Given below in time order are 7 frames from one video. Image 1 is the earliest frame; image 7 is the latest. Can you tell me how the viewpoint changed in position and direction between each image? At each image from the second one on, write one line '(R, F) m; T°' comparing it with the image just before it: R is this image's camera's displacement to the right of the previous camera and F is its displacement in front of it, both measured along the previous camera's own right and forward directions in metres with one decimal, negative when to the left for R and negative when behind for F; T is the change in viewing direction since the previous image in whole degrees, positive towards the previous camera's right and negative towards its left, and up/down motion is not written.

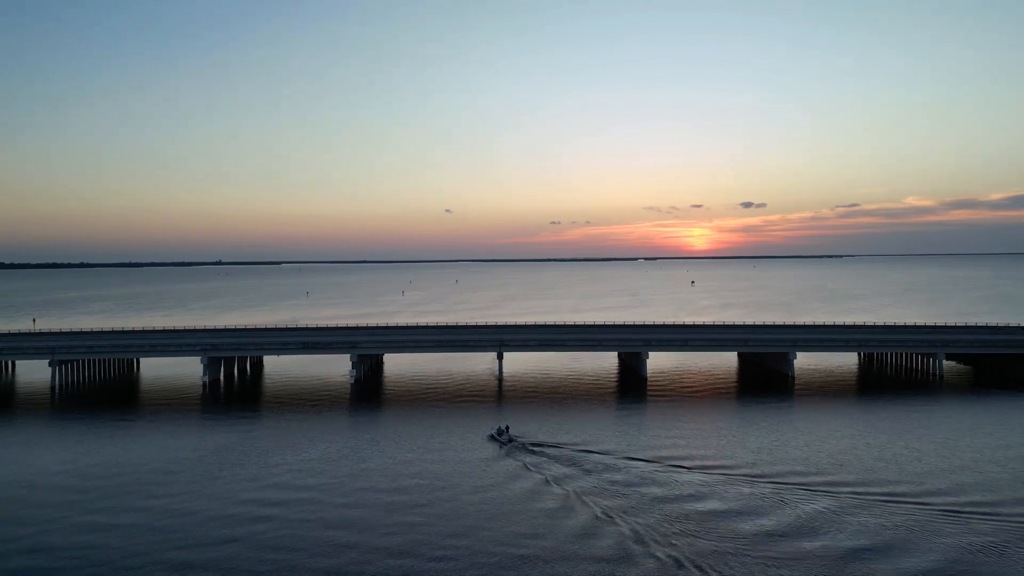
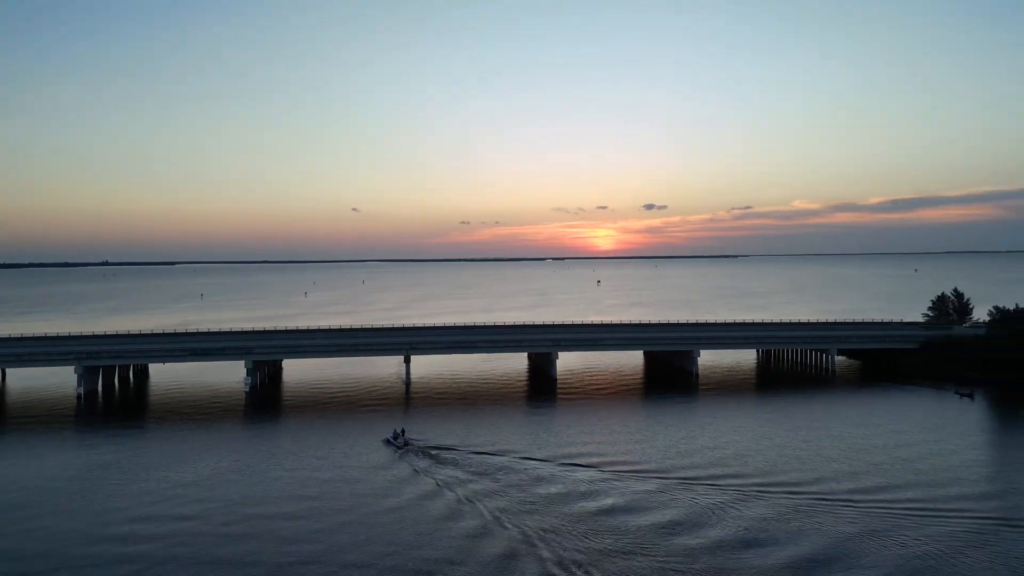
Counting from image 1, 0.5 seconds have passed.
(+0.2, +1.0) m; +8°
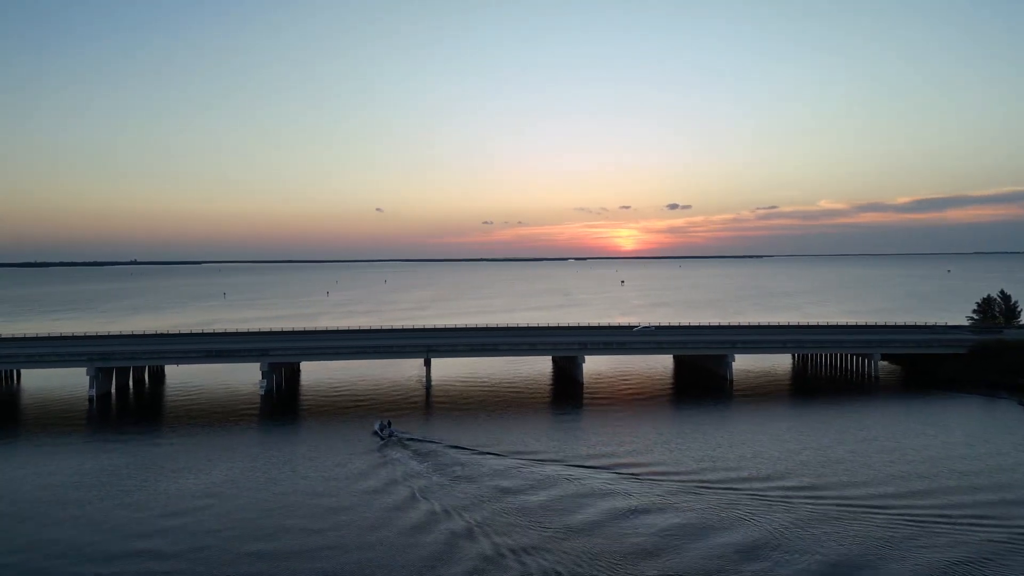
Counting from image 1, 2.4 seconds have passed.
(-0.2, +1.8) m; -2°
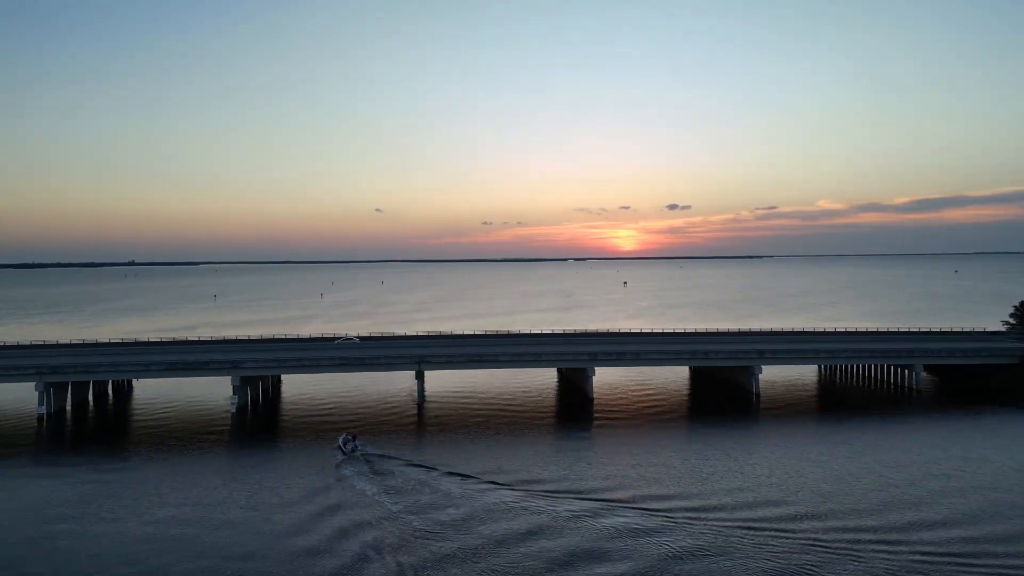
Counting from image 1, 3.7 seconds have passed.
(-0.1, +4.2) m; 0°
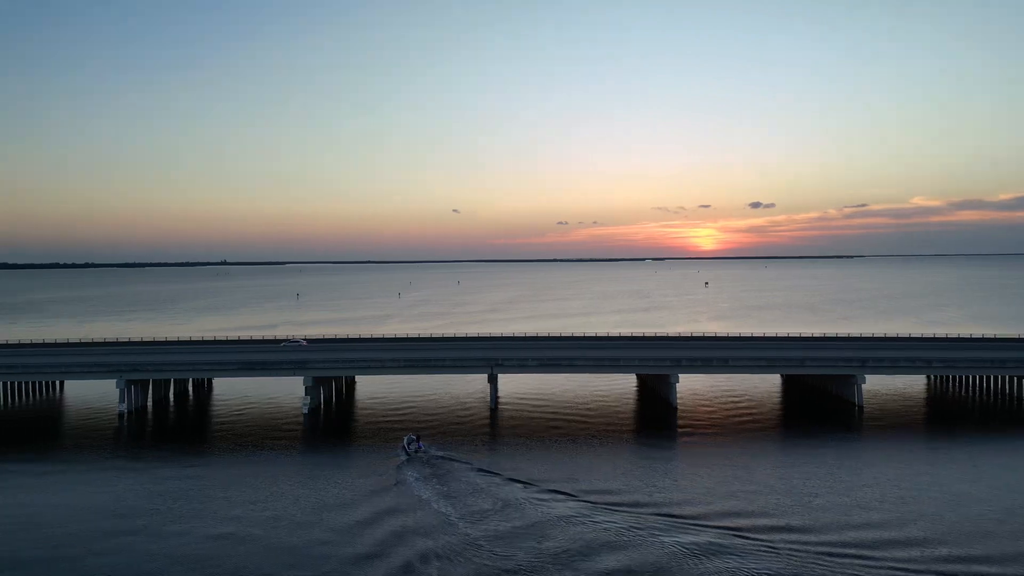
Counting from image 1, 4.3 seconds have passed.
(-0.1, +1.8) m; -7°
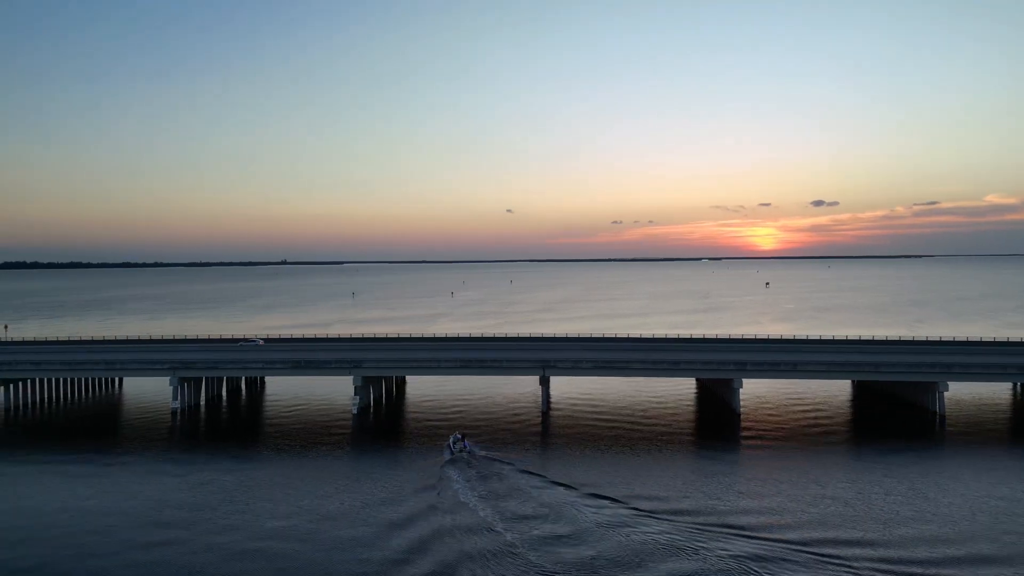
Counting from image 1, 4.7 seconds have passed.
(0.0, +1.3) m; -5°
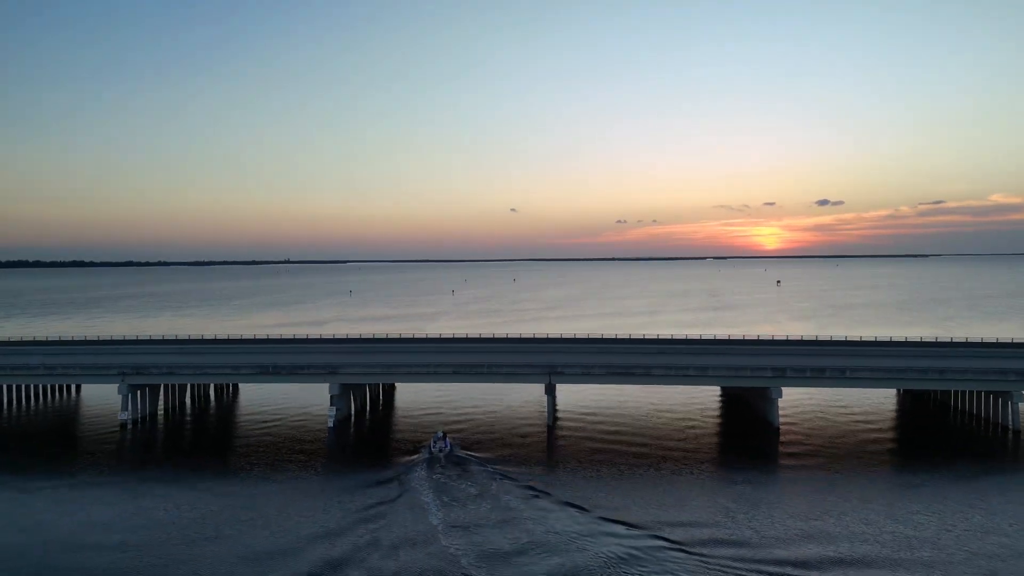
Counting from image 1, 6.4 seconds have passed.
(+0.1, +4.6) m; 0°
